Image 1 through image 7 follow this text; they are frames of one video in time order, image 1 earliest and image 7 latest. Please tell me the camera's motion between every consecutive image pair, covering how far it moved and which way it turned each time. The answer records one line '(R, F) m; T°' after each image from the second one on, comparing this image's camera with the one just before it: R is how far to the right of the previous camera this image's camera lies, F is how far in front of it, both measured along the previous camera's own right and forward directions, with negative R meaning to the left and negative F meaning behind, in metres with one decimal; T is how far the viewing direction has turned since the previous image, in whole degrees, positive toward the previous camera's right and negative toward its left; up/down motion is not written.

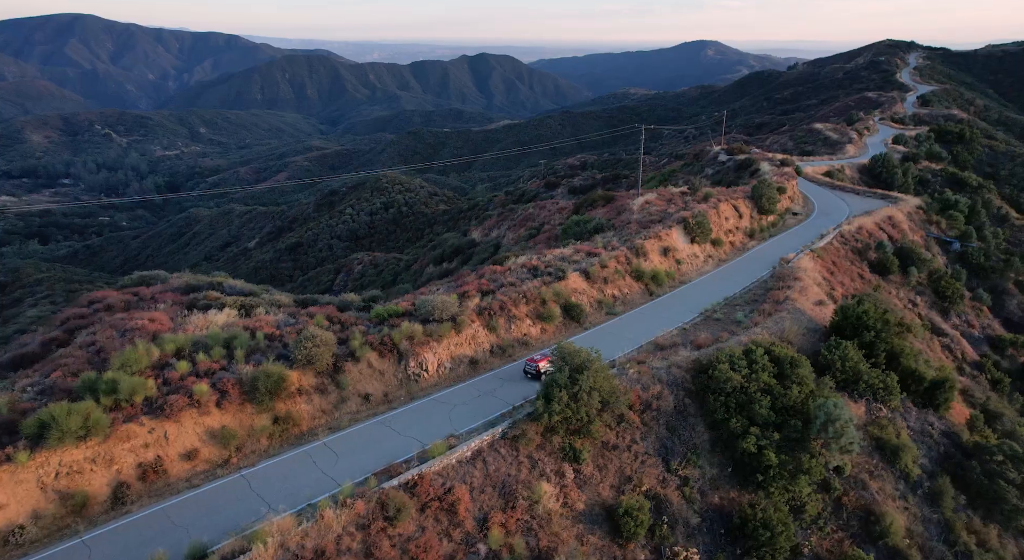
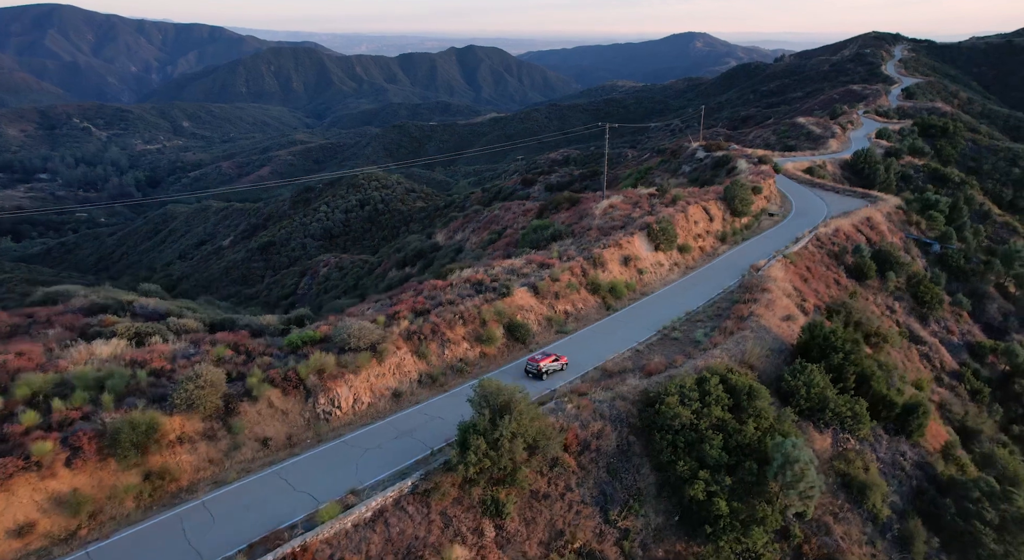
(+1.5, +1.7) m; +1°
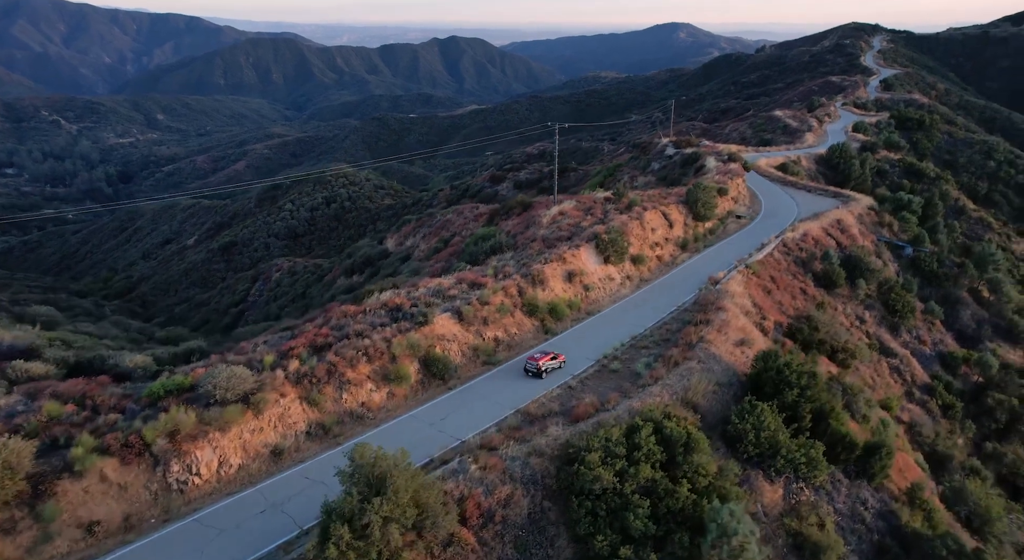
(+1.8, +2.1) m; +1°
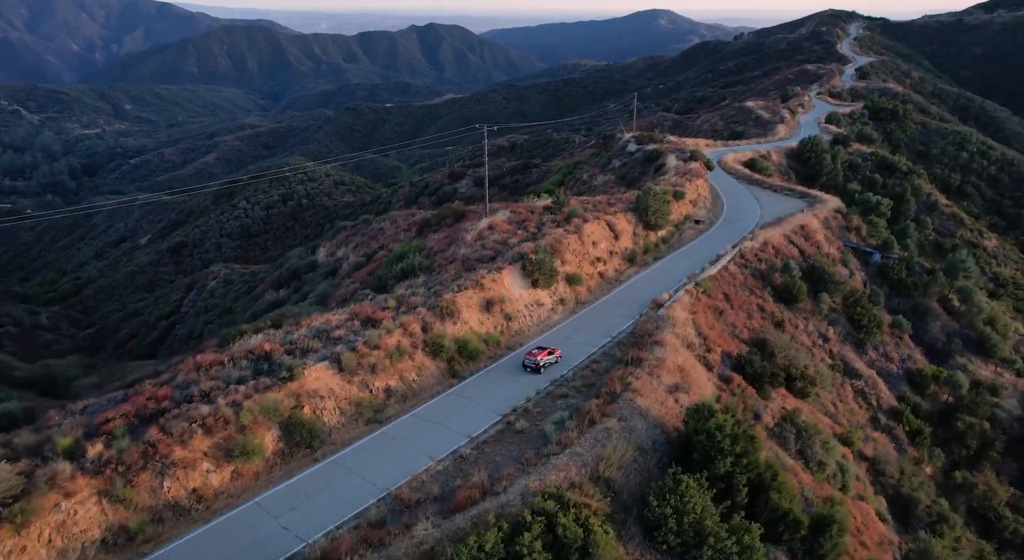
(+2.2, +2.8) m; +2°
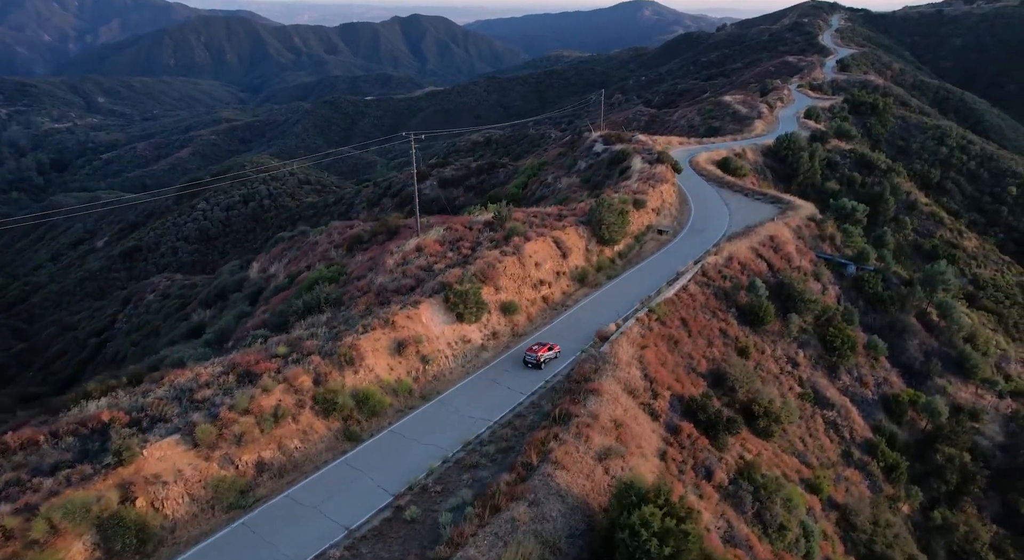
(+1.9, +2.5) m; +1°
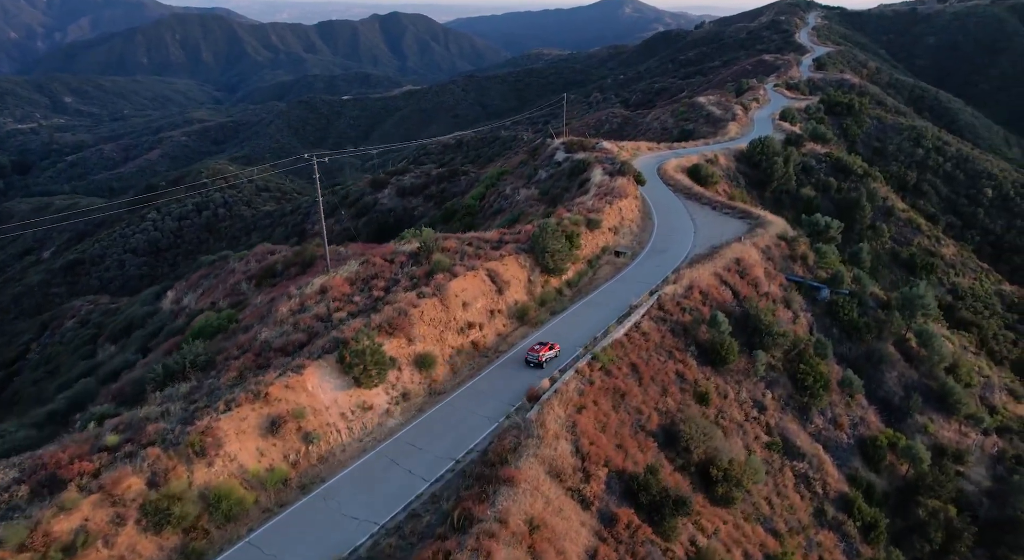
(+1.8, +2.9) m; +2°
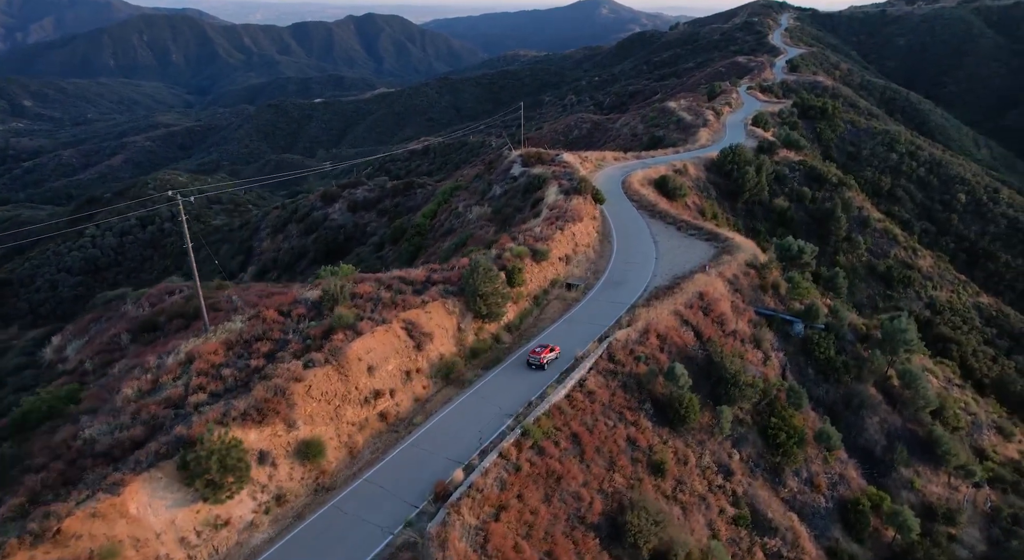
(+1.7, +3.1) m; +2°
